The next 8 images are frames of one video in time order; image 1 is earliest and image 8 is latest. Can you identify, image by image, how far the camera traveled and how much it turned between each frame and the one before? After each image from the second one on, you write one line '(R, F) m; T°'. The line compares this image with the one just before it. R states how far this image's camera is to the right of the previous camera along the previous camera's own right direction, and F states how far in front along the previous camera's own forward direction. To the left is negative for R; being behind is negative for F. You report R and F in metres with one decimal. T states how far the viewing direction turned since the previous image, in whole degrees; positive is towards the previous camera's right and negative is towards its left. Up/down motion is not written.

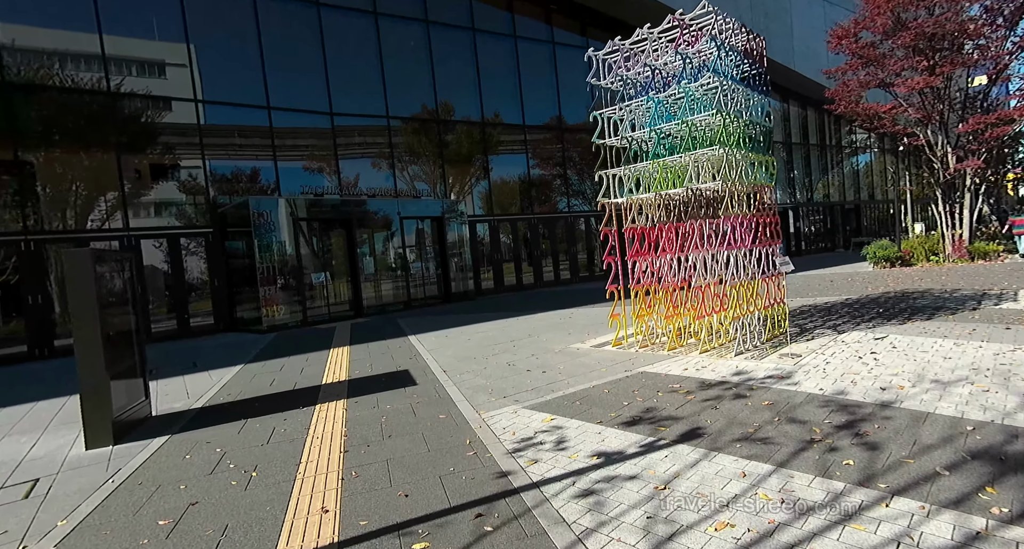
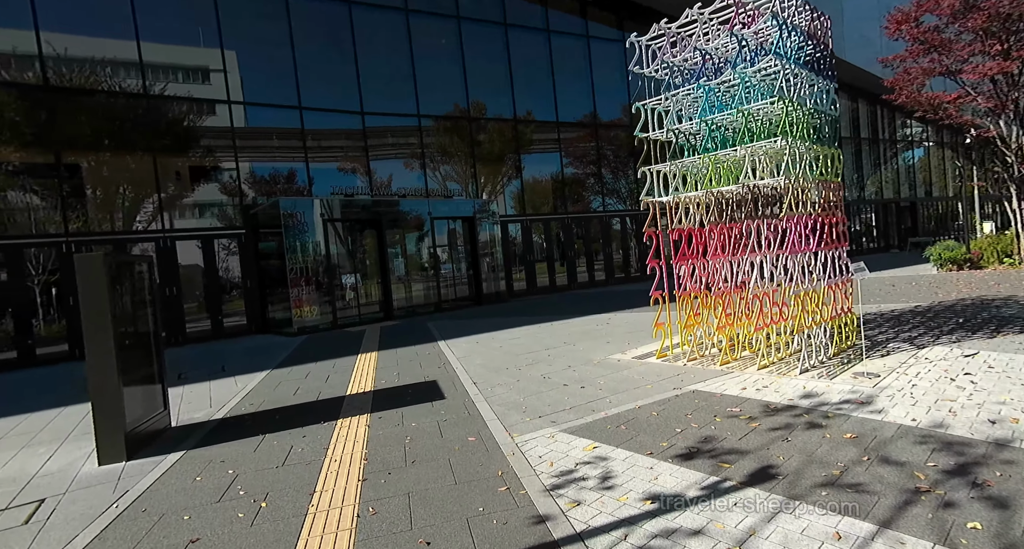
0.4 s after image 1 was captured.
(0.0, +0.5) m; -3°
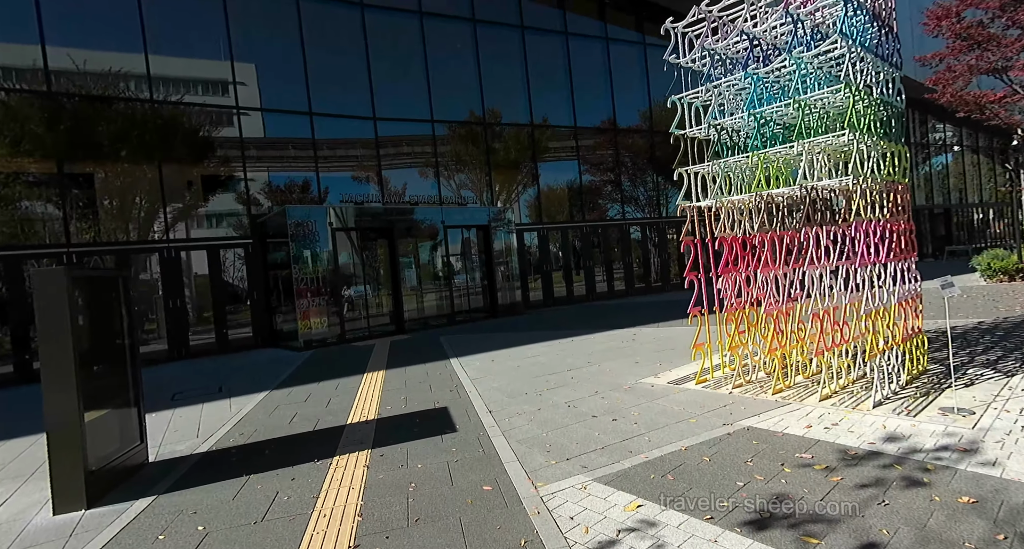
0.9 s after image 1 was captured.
(-0.1, +0.7) m; -2°
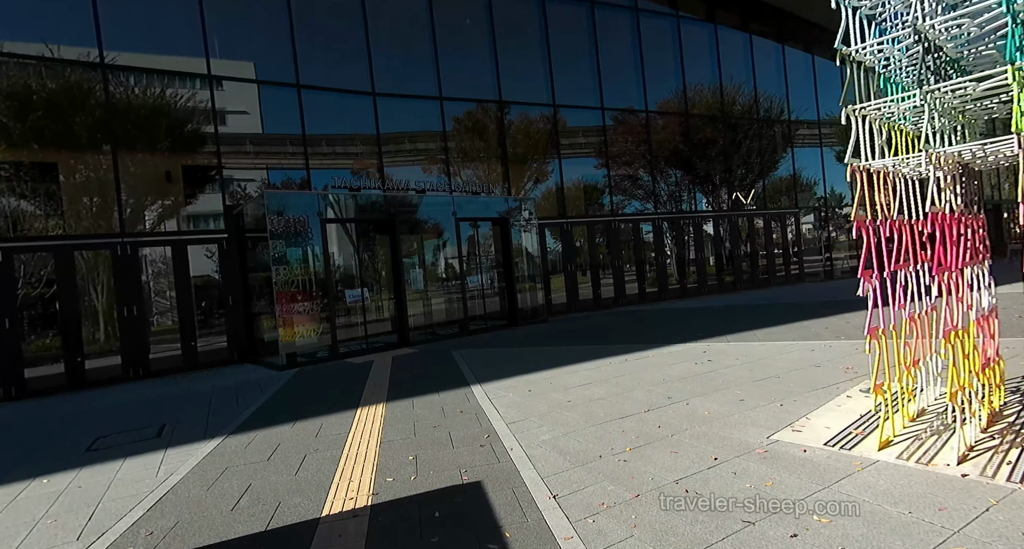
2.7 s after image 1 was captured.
(-0.5, +2.1) m; 0°
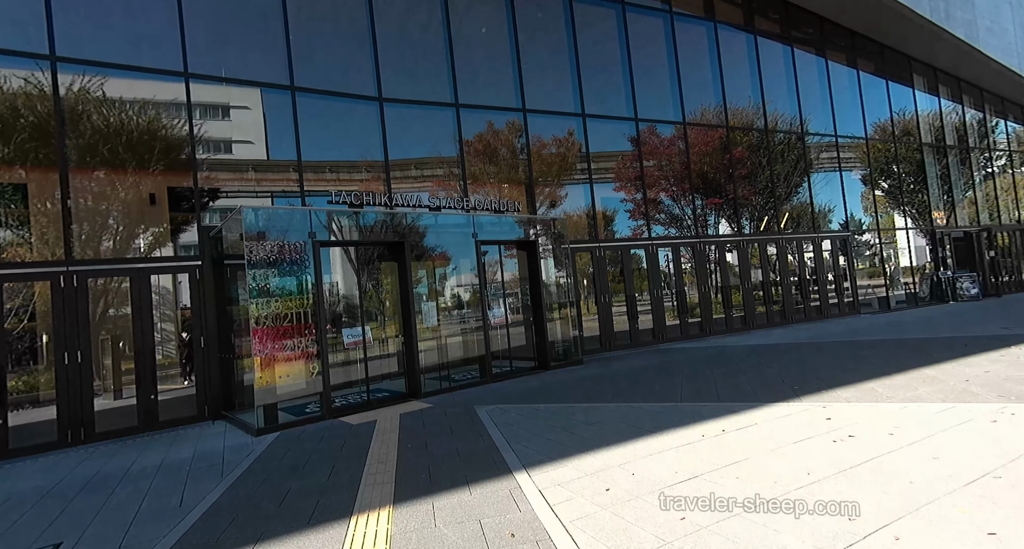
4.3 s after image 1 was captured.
(-0.5, +2.0) m; 0°
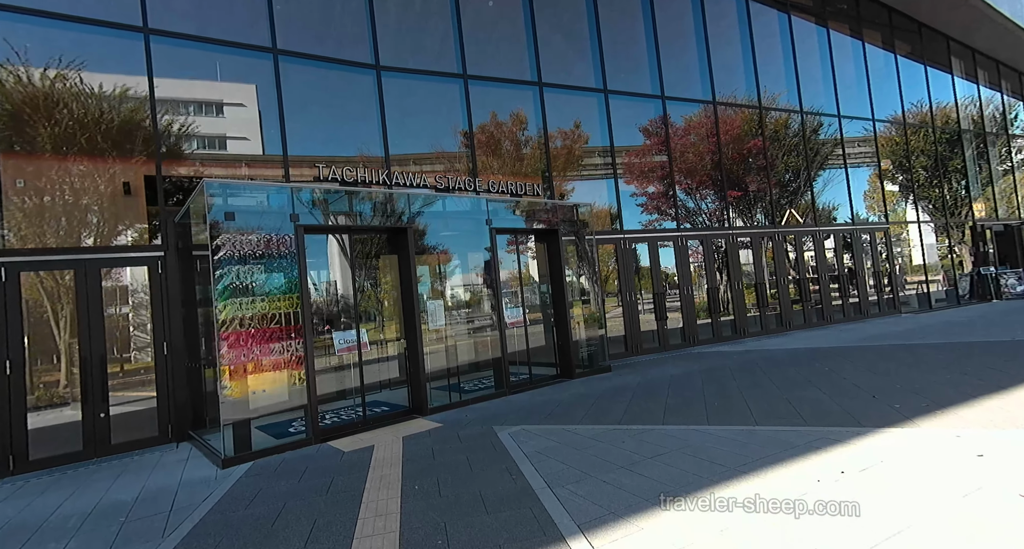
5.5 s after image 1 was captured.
(-0.4, +1.4) m; 0°
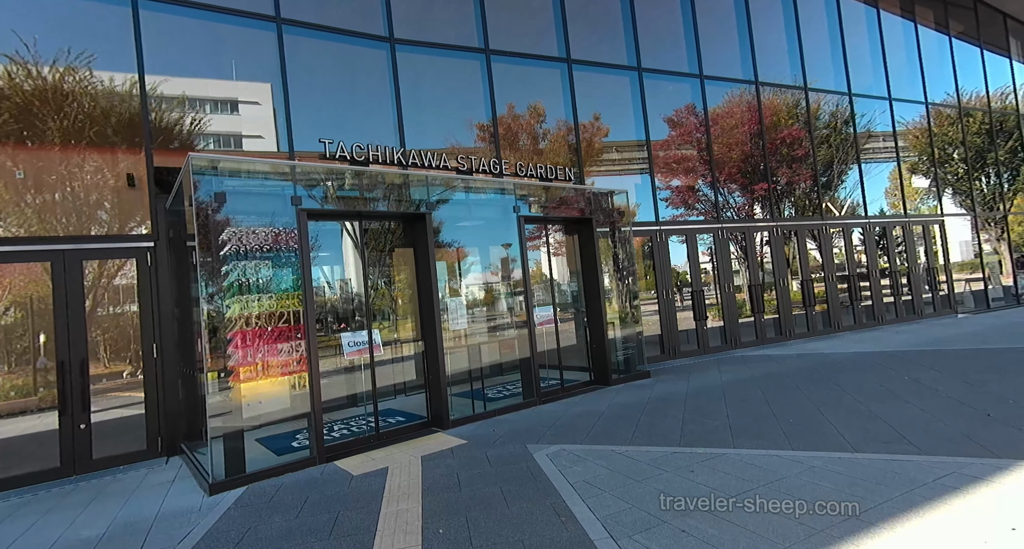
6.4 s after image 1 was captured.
(-0.2, +1.0) m; -1°
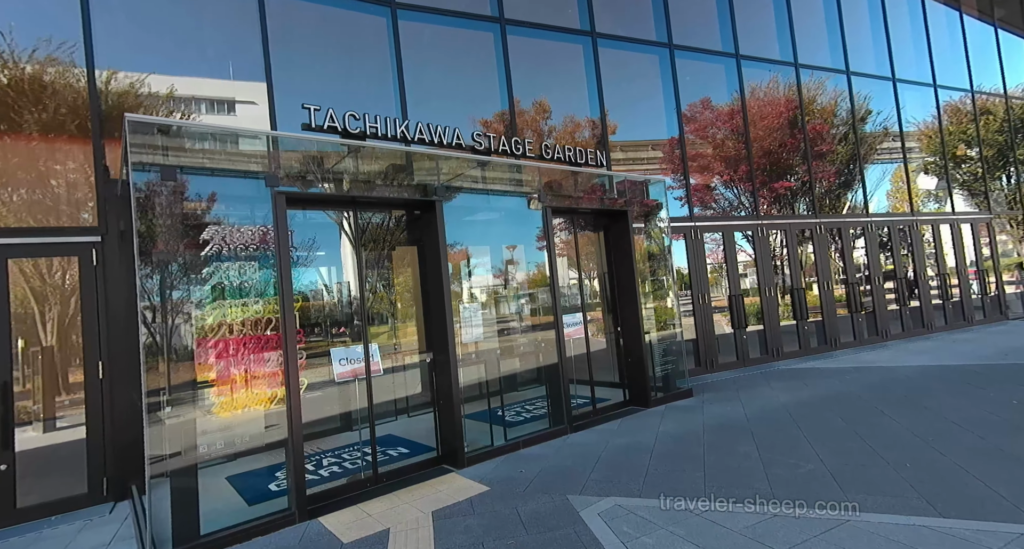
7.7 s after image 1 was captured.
(-0.3, +1.2) m; 0°
